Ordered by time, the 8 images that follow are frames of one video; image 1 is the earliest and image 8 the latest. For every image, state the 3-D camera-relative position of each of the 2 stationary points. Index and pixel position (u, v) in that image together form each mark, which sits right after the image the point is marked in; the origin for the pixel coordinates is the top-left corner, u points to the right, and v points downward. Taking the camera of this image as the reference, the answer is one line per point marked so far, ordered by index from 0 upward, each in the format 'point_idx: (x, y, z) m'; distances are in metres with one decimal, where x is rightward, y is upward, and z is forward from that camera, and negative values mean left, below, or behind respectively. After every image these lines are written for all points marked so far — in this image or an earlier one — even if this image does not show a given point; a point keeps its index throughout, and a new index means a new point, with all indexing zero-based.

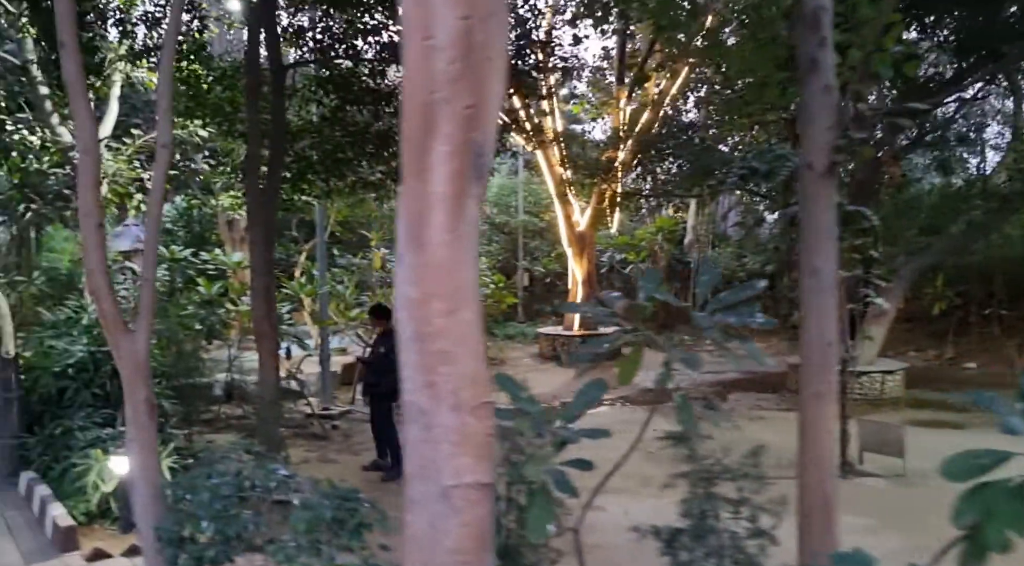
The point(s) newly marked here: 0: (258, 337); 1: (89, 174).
0: (-1.8, -0.4, +5.7) m
1: (-1.5, +0.4, +3.0) m
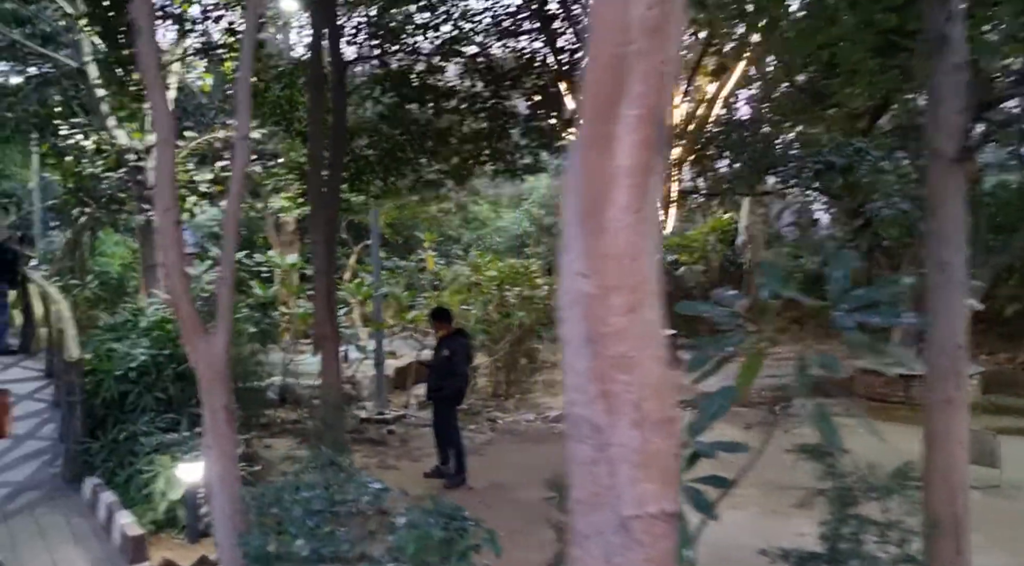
0: (-1.3, -0.4, +5.6) m
1: (-1.2, +0.4, +2.8) m
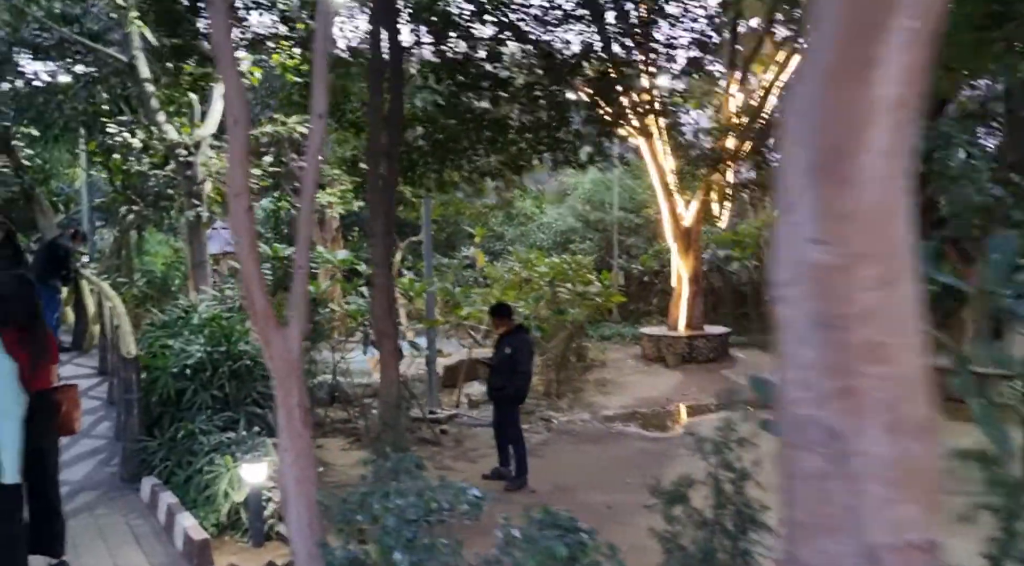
0: (-0.9, -0.4, +5.4) m
1: (-0.9, +0.4, +2.7) m
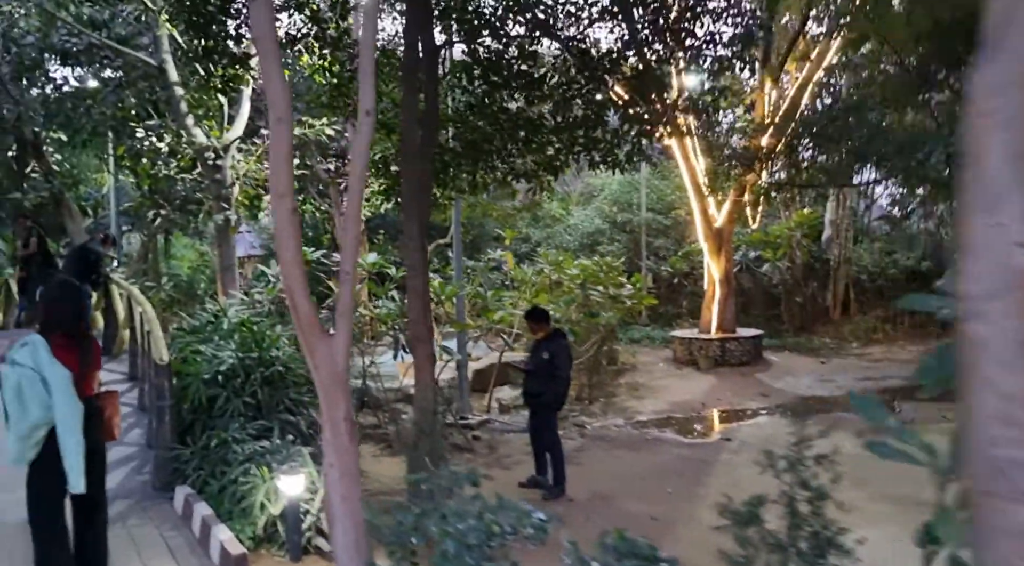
0: (-0.6, -0.4, +5.3) m
1: (-0.7, +0.4, +2.5) m
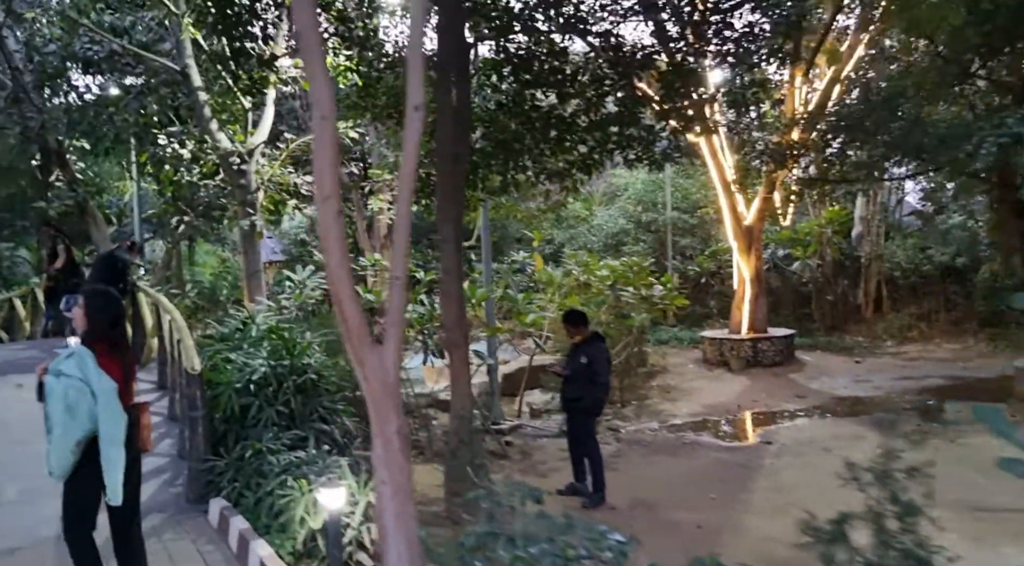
0: (-0.4, -0.4, +5.1) m
1: (-0.5, +0.4, +2.4) m
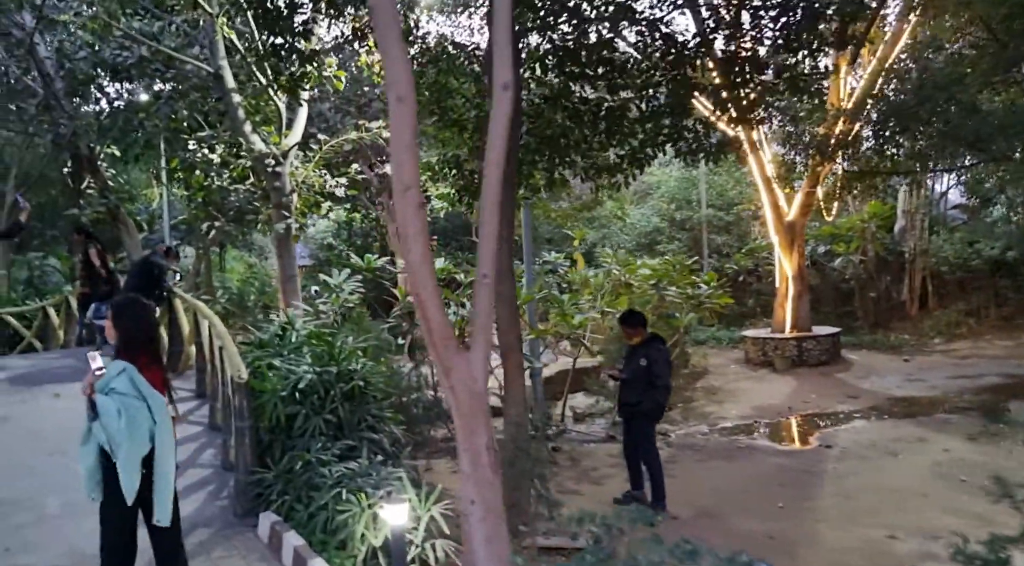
0: (-0.1, -0.4, +4.9) m
1: (-0.3, +0.4, +2.2) m
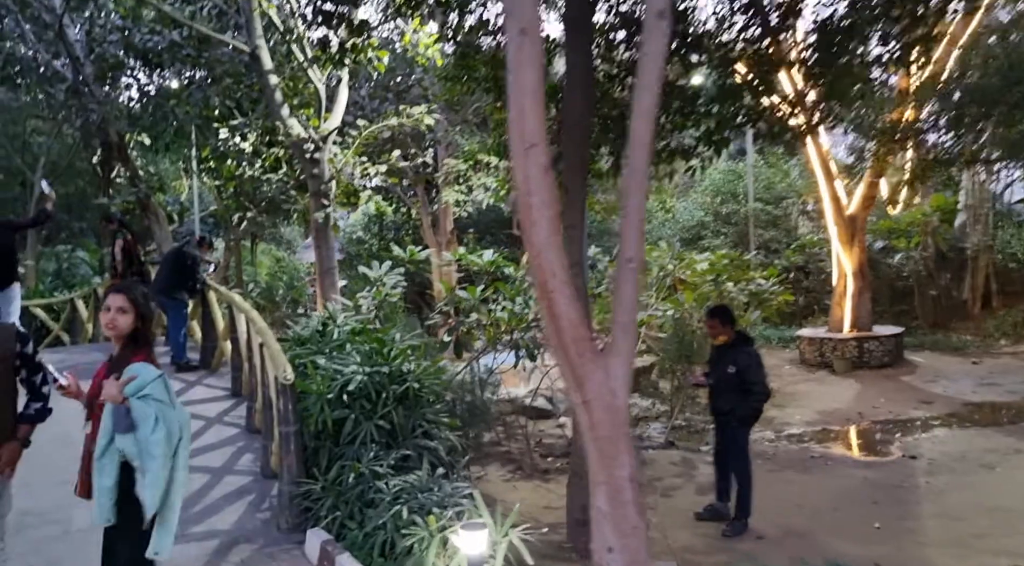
0: (+0.3, -0.4, +4.4) m
1: (0.0, +0.4, +1.7) m
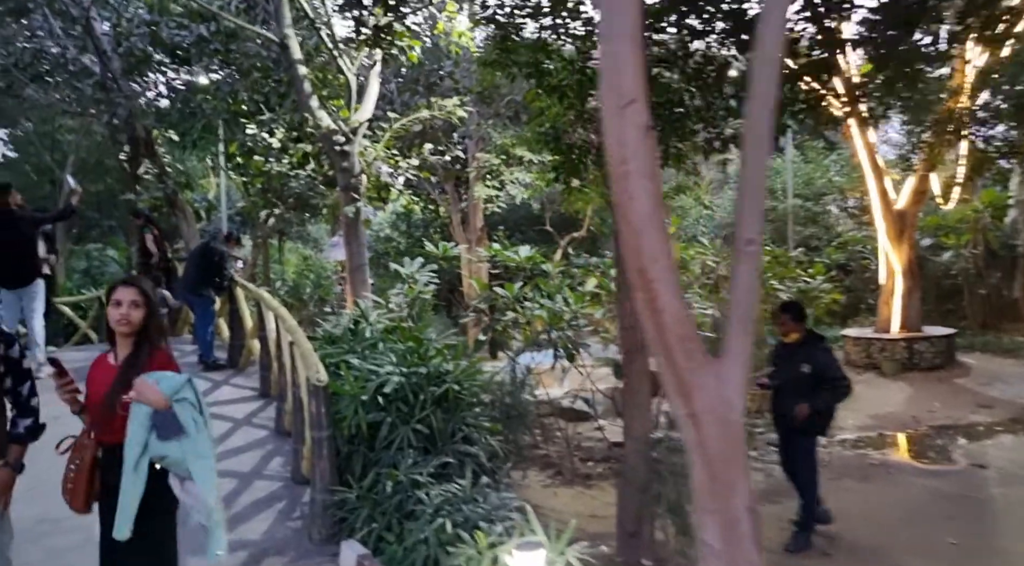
0: (+0.6, -0.3, +4.1) m
1: (+0.2, +0.4, +1.4) m
